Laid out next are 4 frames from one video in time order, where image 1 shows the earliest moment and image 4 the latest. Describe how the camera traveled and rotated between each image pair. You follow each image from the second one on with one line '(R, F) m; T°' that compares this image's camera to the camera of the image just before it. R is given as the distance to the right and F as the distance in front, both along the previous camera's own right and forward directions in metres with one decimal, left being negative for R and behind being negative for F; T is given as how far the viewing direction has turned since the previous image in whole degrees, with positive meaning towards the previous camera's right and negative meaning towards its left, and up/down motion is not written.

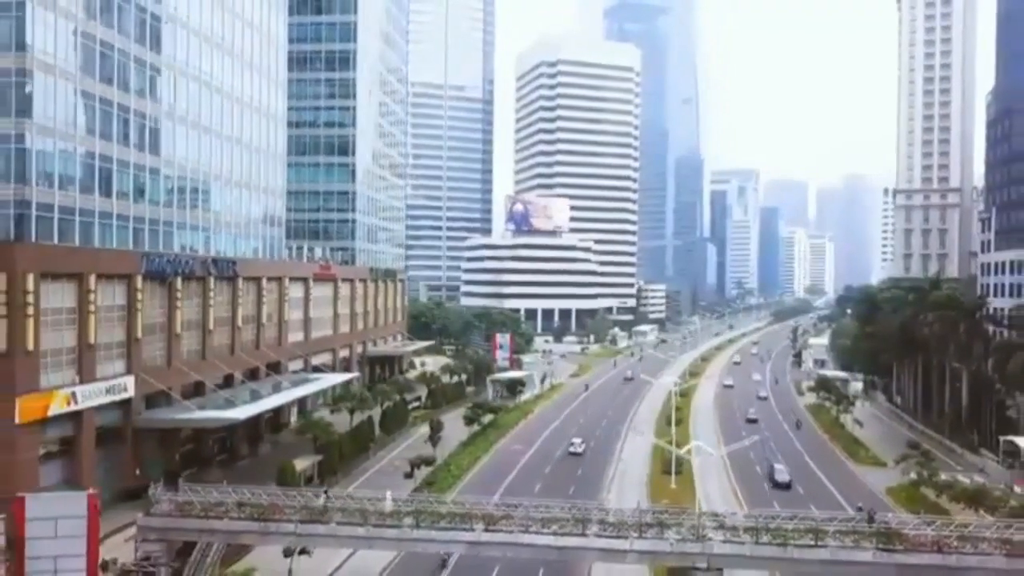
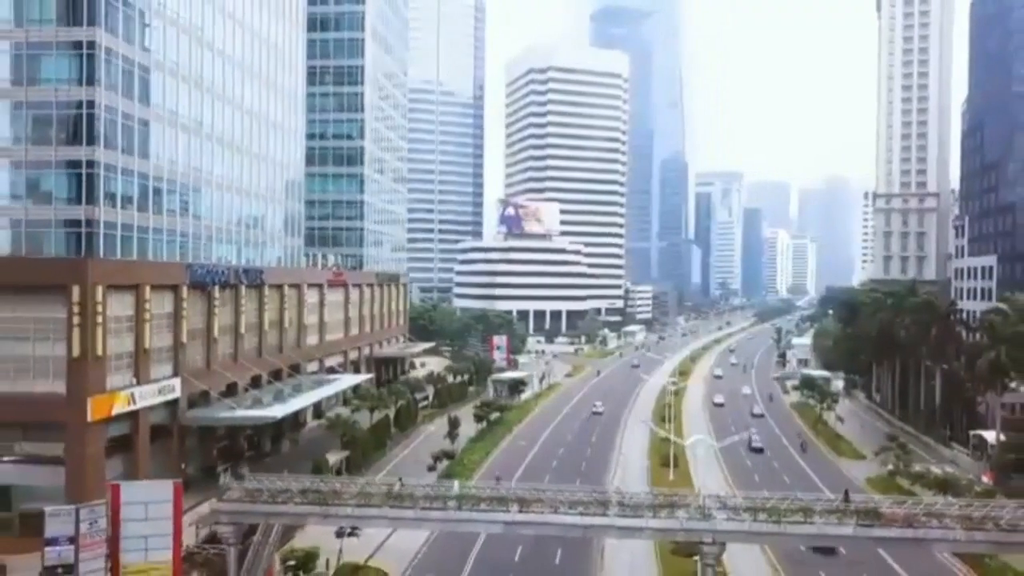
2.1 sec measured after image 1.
(-1.0, -2.7) m; +1°
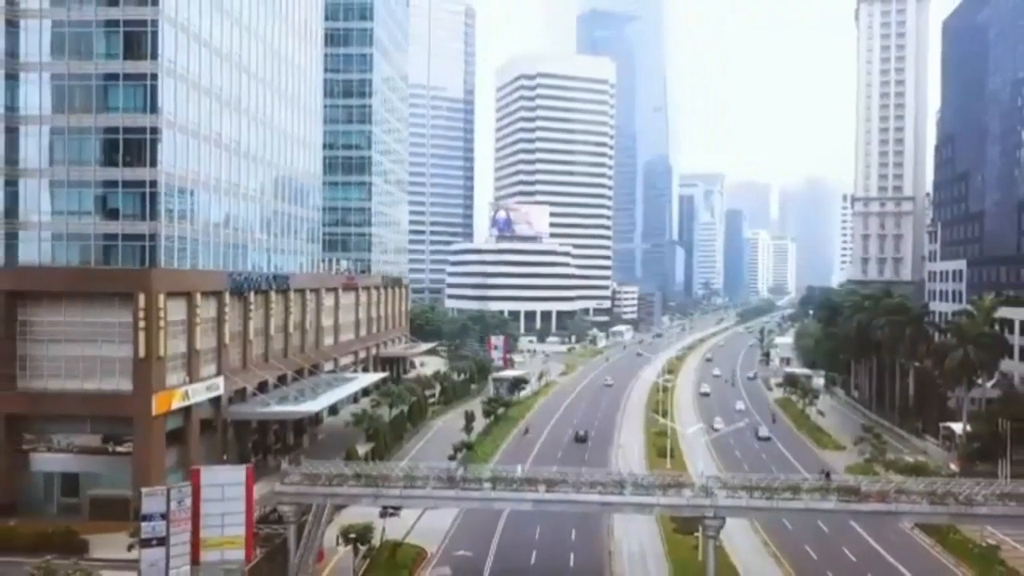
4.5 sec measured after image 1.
(-1.1, -3.0) m; +1°
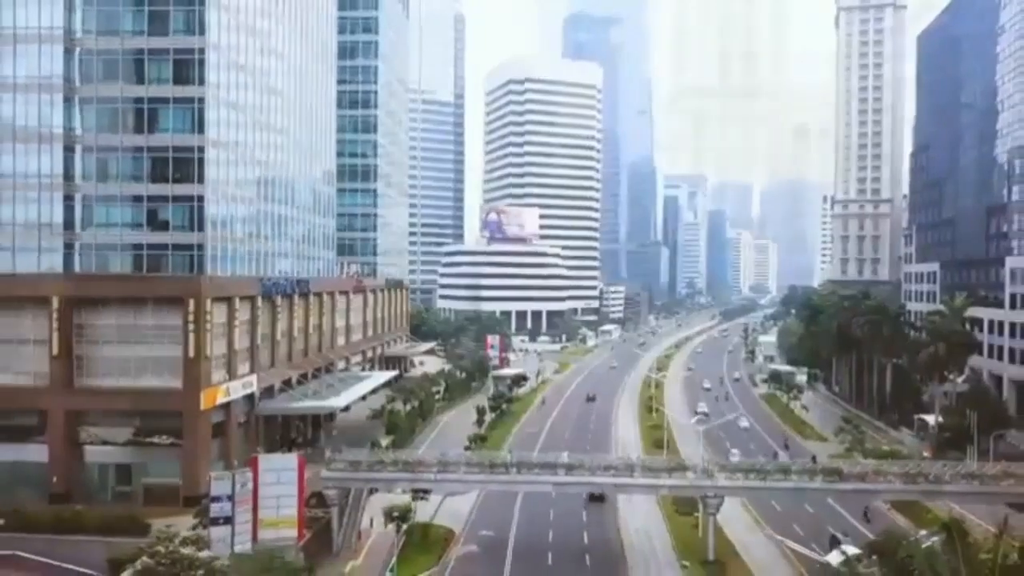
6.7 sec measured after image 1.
(-1.1, -2.9) m; +1°
